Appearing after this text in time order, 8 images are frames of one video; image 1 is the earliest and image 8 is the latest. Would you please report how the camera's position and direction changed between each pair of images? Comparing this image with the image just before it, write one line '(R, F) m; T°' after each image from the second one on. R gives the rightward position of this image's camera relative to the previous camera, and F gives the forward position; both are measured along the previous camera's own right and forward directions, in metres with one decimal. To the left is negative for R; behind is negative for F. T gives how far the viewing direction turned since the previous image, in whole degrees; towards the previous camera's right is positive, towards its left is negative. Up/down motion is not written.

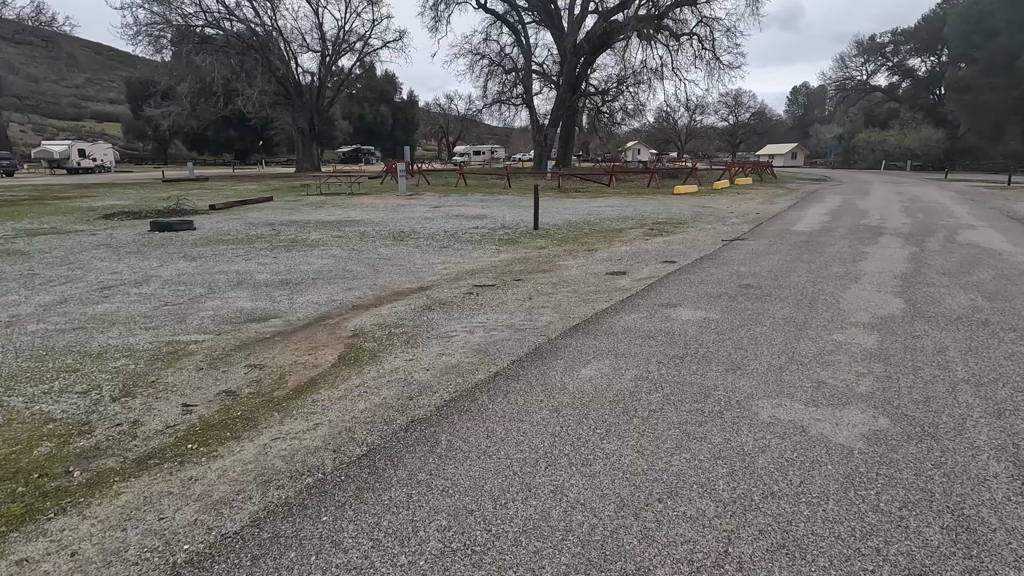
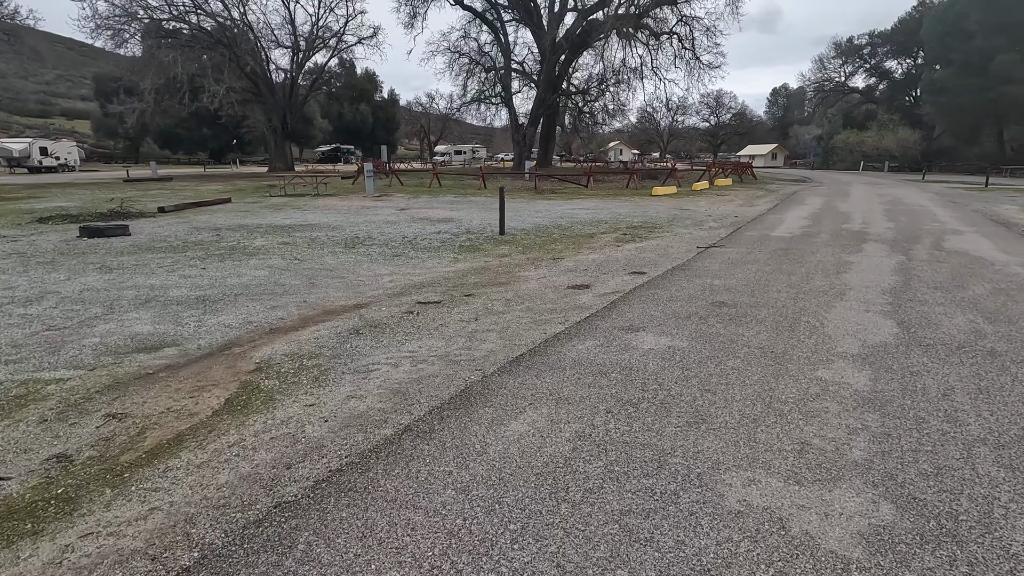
(+0.4, +0.7) m; +2°
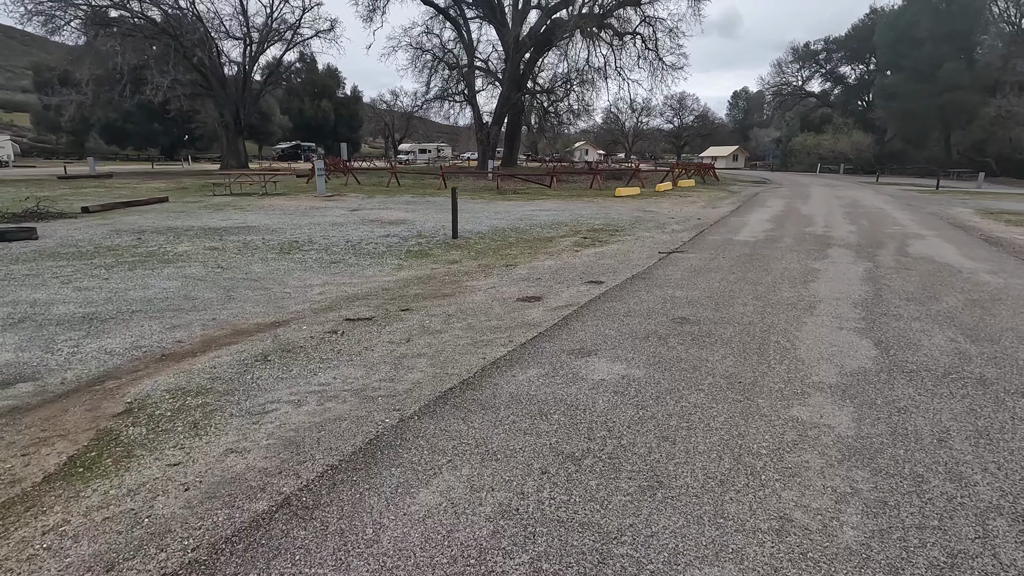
(+0.3, +0.6) m; +3°
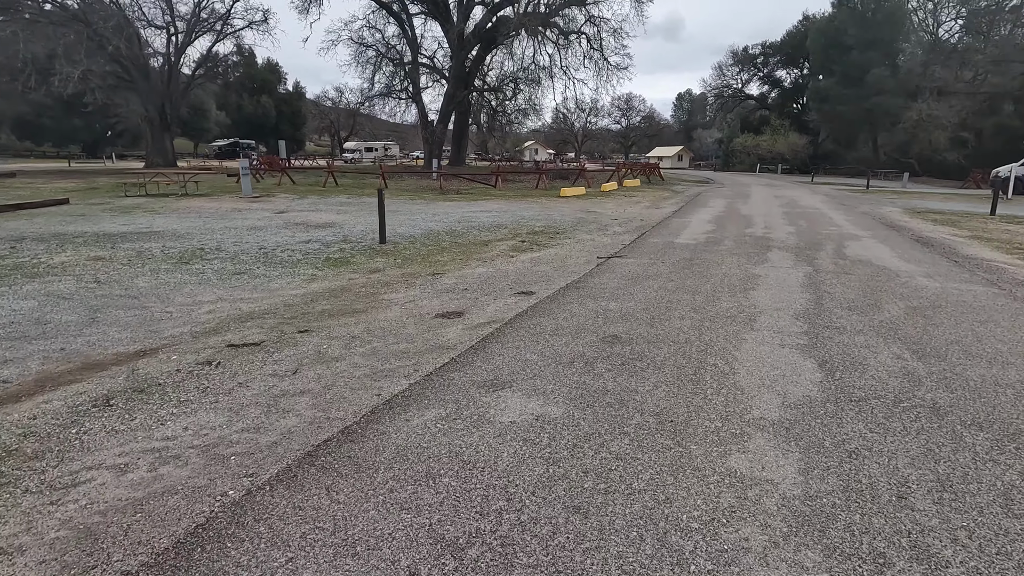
(+0.4, +0.6) m; +5°
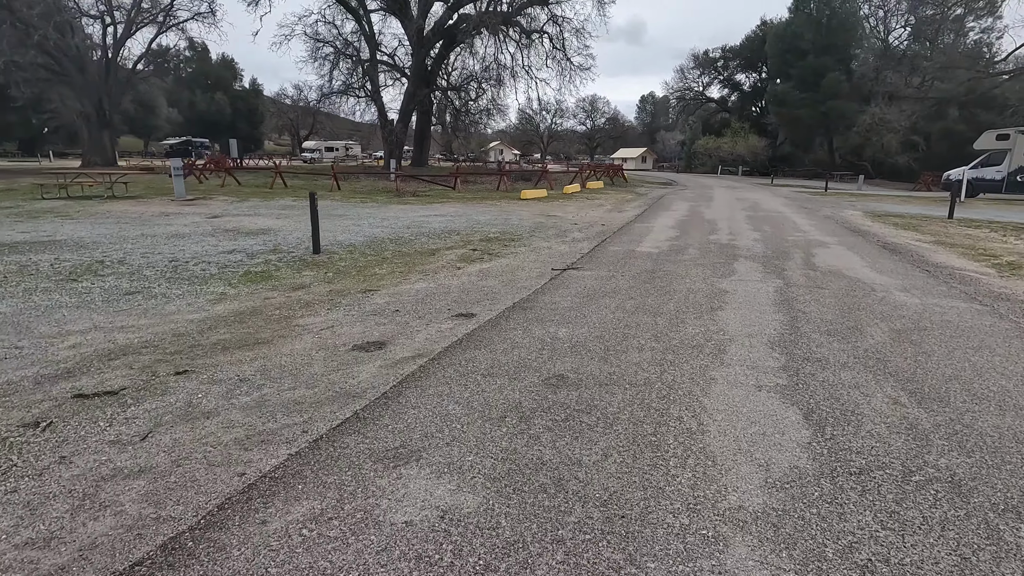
(+0.3, +0.8) m; +3°
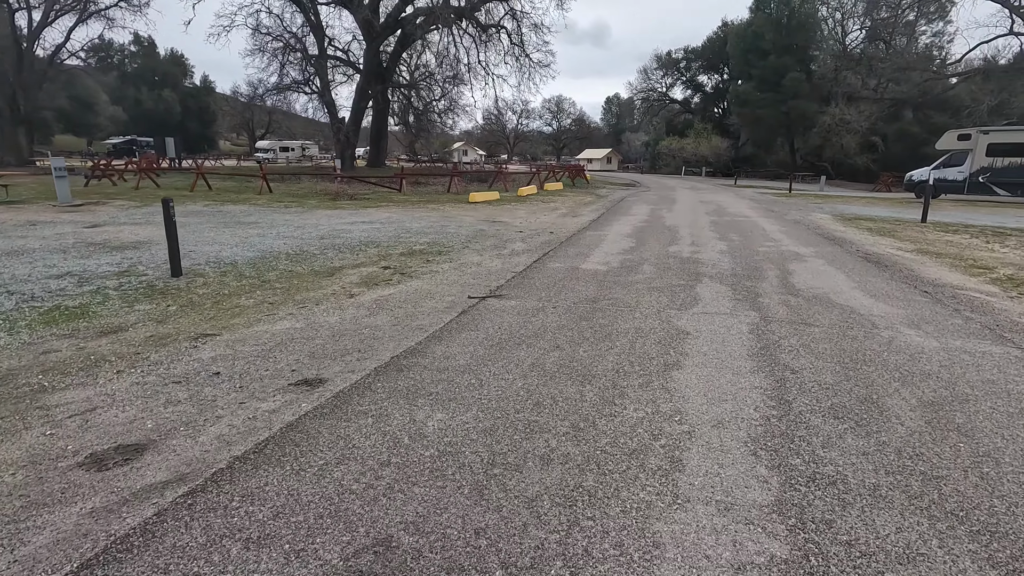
(+0.7, +1.6) m; +3°
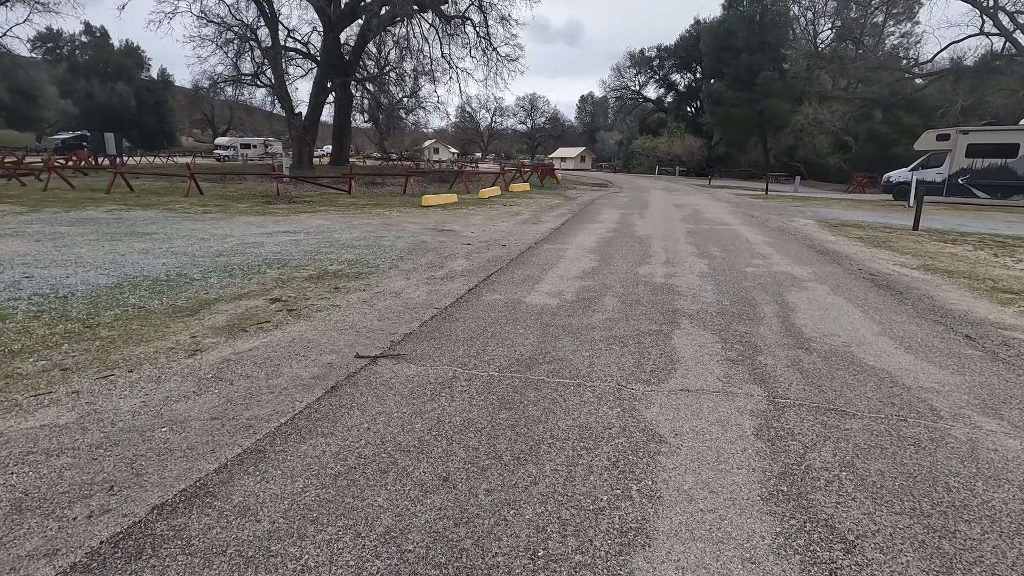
(+0.6, +1.6) m; +3°
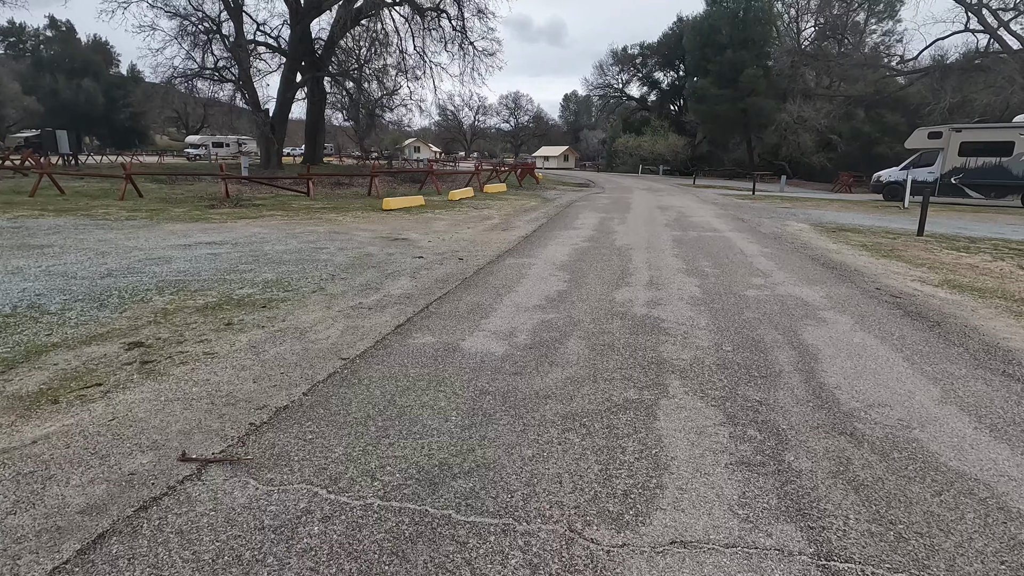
(+0.4, +1.4) m; +2°
